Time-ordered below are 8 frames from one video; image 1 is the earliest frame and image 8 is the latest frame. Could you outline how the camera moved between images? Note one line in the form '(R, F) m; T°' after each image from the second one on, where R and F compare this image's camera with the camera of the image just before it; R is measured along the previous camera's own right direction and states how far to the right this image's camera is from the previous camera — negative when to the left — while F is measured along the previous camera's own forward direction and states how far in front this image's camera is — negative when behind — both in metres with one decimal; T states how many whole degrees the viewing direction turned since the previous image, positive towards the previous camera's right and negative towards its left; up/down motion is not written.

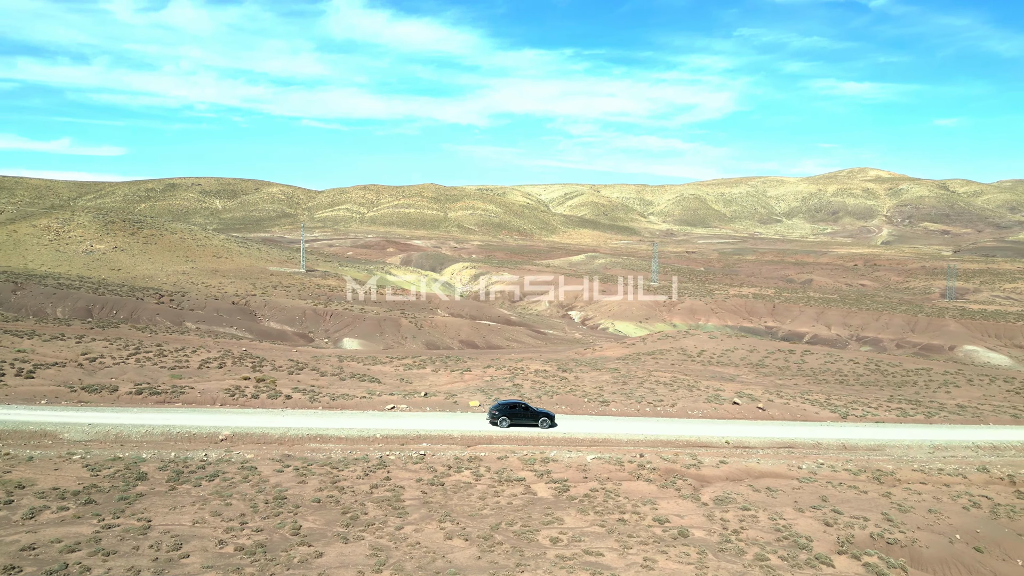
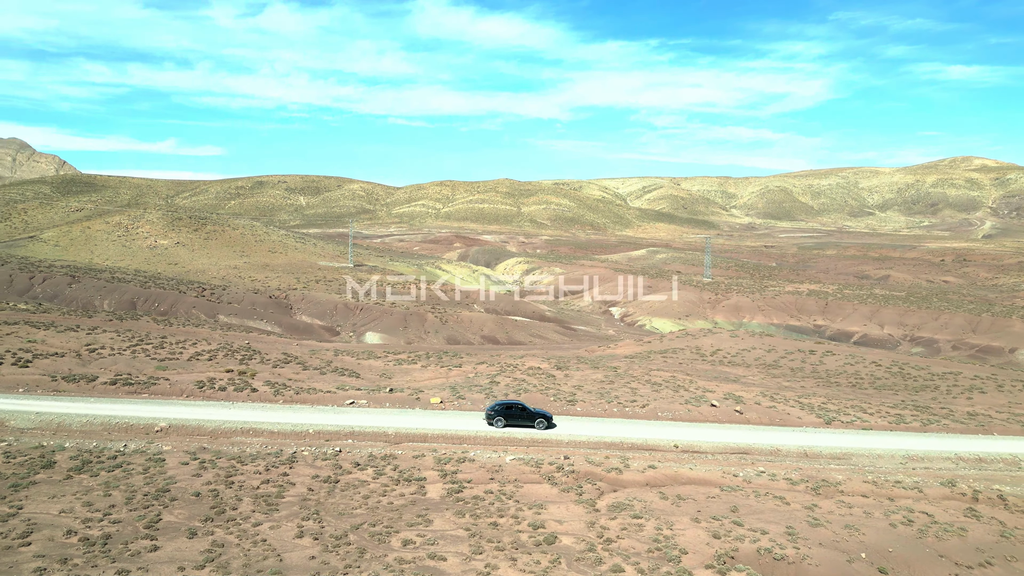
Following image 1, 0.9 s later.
(+4.1, +0.5) m; -6°
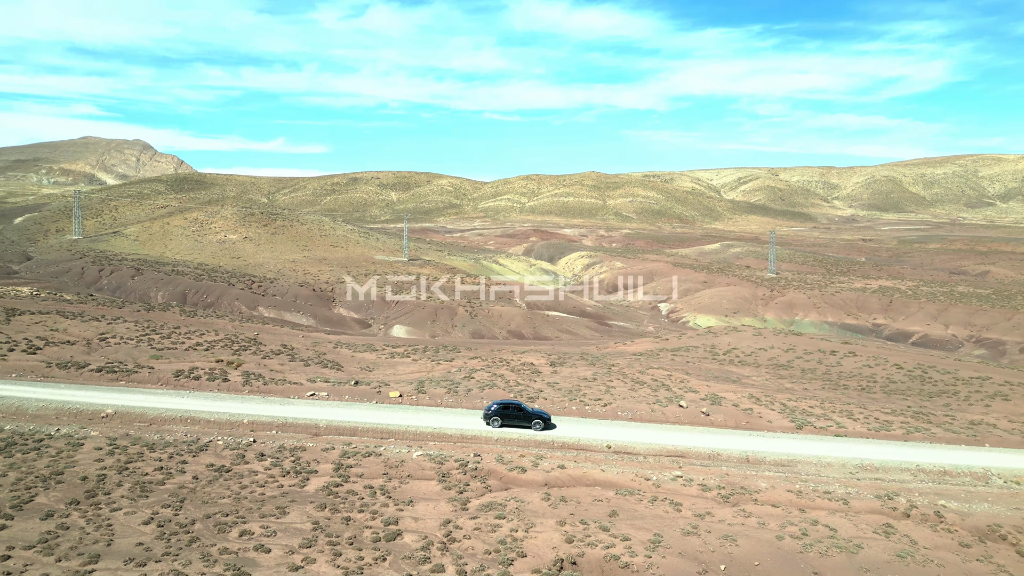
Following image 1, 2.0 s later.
(+4.7, +0.4) m; -7°
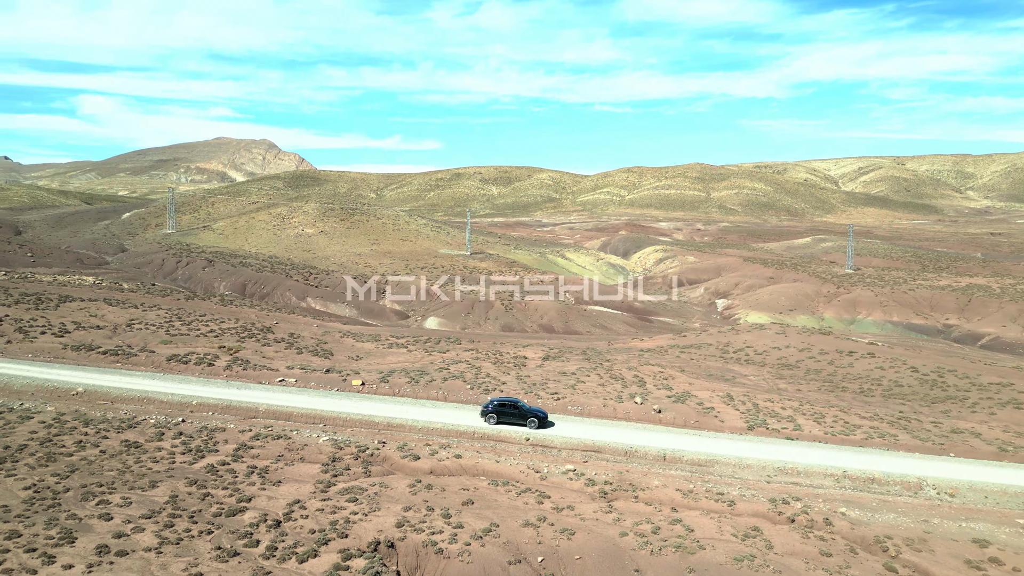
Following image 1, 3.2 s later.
(+5.4, -0.1) m; -8°
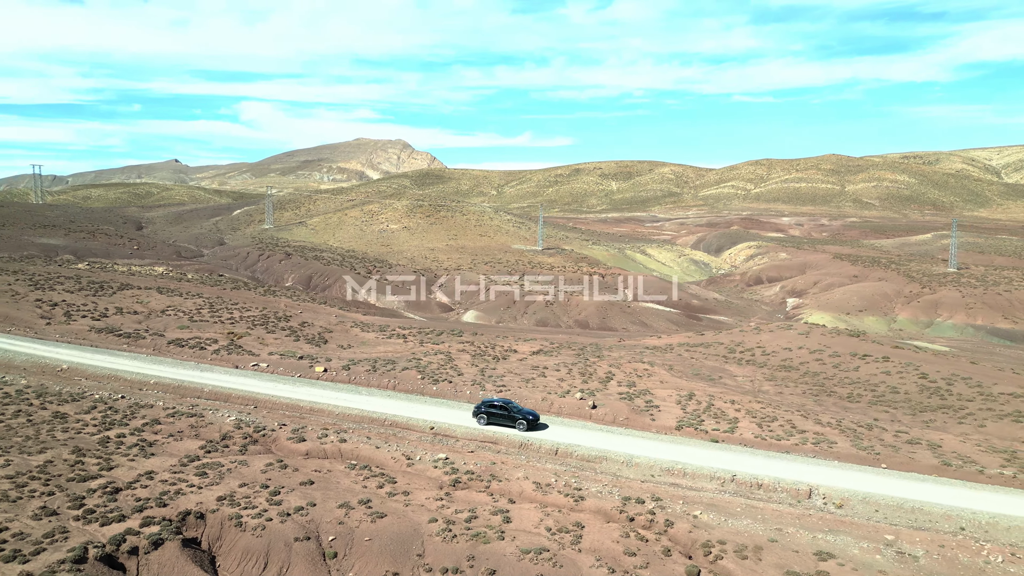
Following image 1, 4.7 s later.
(+6.5, +0.2) m; -9°
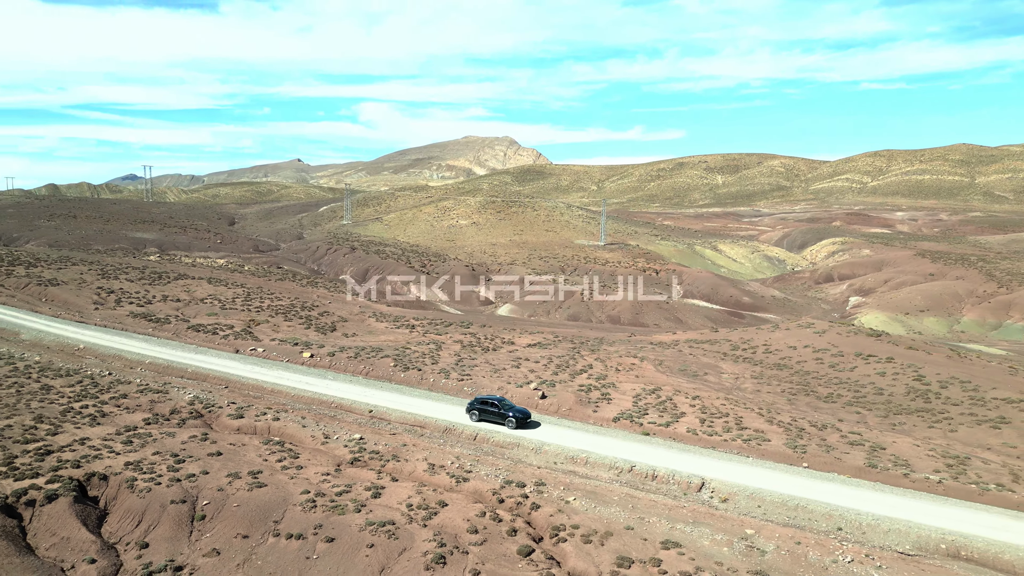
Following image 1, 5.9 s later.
(+5.4, -0.5) m; -8°
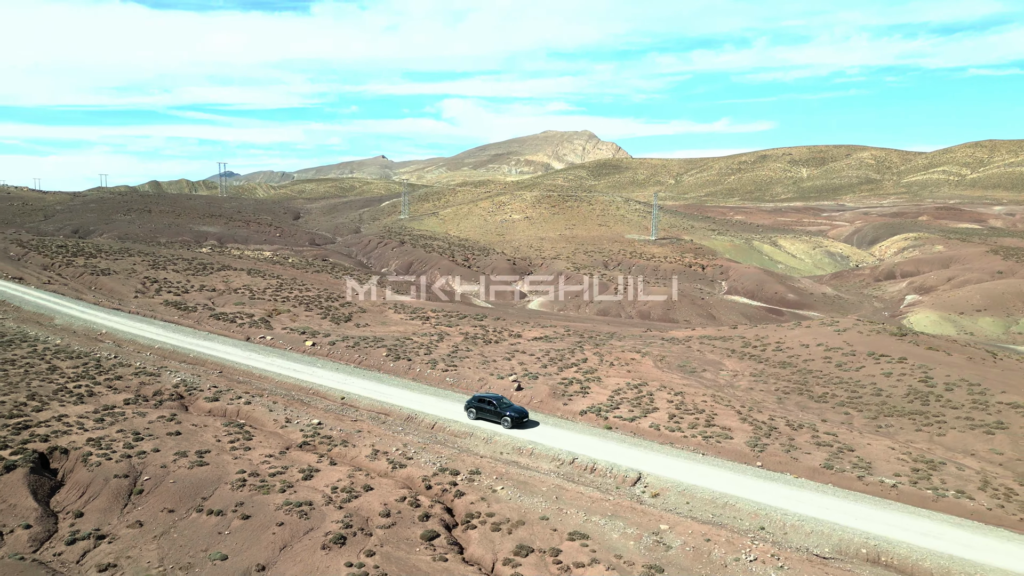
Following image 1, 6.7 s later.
(+3.6, -0.1) m; -6°
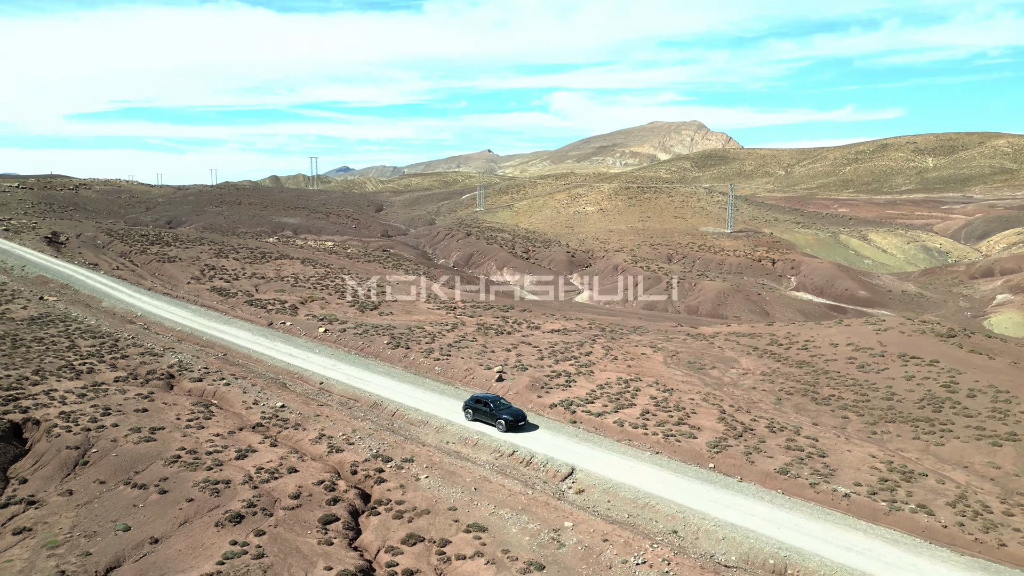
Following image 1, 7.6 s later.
(+4.3, +0.5) m; -8°
